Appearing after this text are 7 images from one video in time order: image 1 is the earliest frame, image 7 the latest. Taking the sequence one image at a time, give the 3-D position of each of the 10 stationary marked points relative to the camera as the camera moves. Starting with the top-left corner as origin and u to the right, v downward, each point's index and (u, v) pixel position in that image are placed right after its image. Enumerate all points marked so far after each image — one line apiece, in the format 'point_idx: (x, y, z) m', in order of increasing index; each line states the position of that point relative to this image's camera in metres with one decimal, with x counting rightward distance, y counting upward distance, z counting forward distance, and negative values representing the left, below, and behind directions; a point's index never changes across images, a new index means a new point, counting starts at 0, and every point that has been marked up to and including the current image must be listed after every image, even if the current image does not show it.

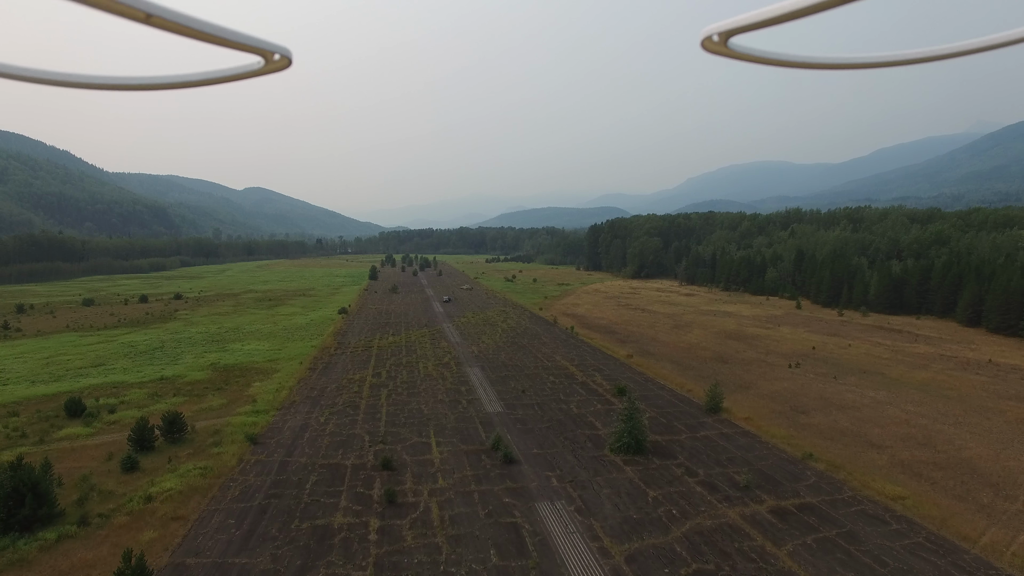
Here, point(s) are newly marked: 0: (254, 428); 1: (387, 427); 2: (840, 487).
0: (-6.5, -3.5, +16.9) m
1: (-3.2, -3.6, +17.3) m
2: (+6.3, -3.8, +12.9) m
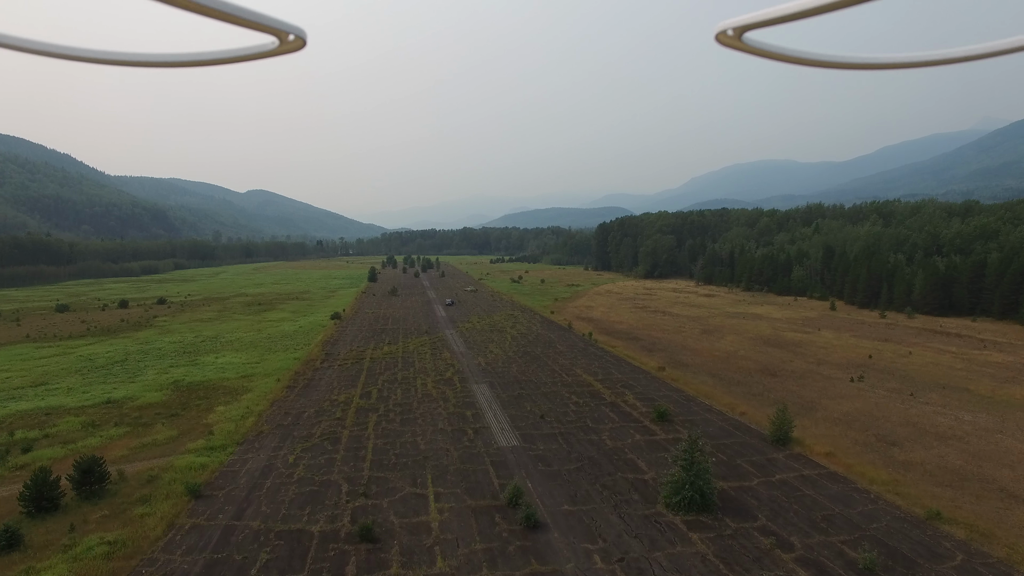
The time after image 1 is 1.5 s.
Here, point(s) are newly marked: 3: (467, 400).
0: (-6.1, -3.7, +13.2) m
1: (-2.8, -3.7, +13.5) m
2: (+6.7, -3.8, +9.1) m
3: (-1.3, -3.3, +19.6) m
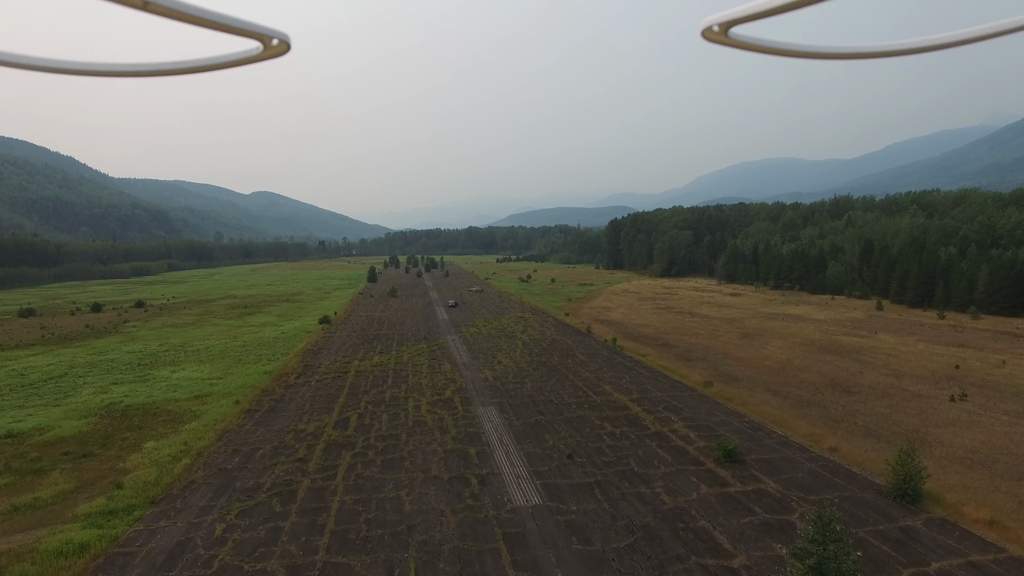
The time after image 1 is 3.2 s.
0: (-5.8, -3.6, +8.9) m
1: (-2.5, -3.7, +9.2) m
2: (+7.0, -3.7, +4.7) m
3: (-0.9, -3.3, +15.3) m
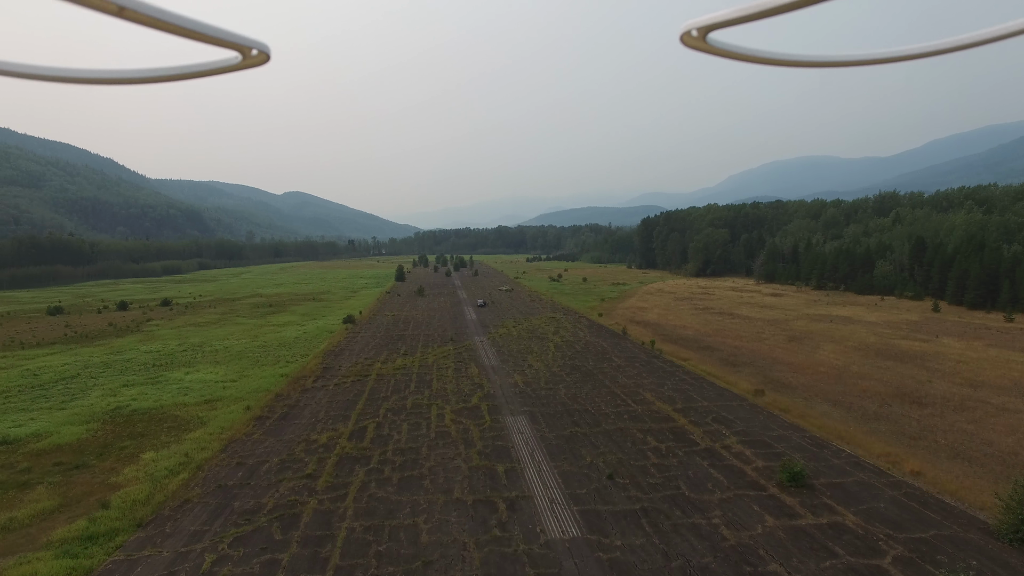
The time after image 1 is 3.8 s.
0: (-5.4, -3.6, +7.7) m
1: (-2.1, -3.6, +7.8) m
2: (+7.2, -3.7, +2.9) m
3: (-0.3, -3.2, +13.8) m
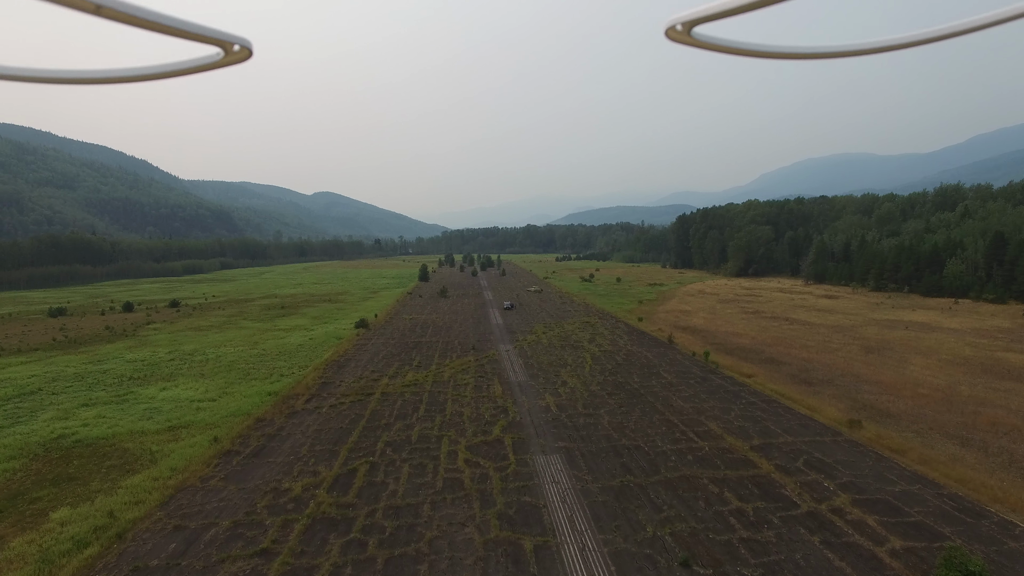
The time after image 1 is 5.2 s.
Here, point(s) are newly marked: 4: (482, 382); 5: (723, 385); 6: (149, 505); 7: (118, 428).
0: (-5.2, -3.6, +4.4) m
1: (-1.9, -3.7, +4.4) m
2: (+7.2, -3.8, -0.9) m
3: (+0.2, -3.3, +10.3) m
4: (-0.8, -2.6, +18.6) m
5: (+5.8, -2.6, +18.2) m
6: (-5.5, -3.3, +10.2) m
7: (-8.6, -3.0, +14.5) m
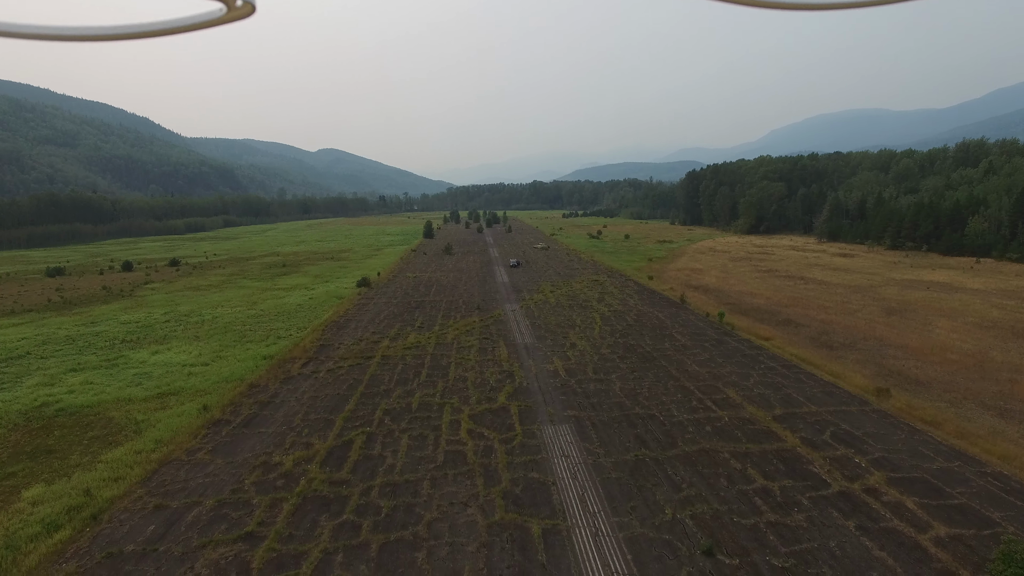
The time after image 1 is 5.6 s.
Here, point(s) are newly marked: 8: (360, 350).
0: (-5.2, -3.4, +3.7) m
1: (-1.9, -3.5, +3.8) m
2: (+7.2, -4.0, -1.6) m
3: (+0.3, -2.7, +9.6) m
4: (-0.7, -1.5, +17.8) m
5: (+5.9, -1.6, +17.4) m
6: (-5.4, -2.7, +9.5) m
7: (-8.4, -2.2, +13.8) m
8: (-4.0, -1.6, +17.5) m
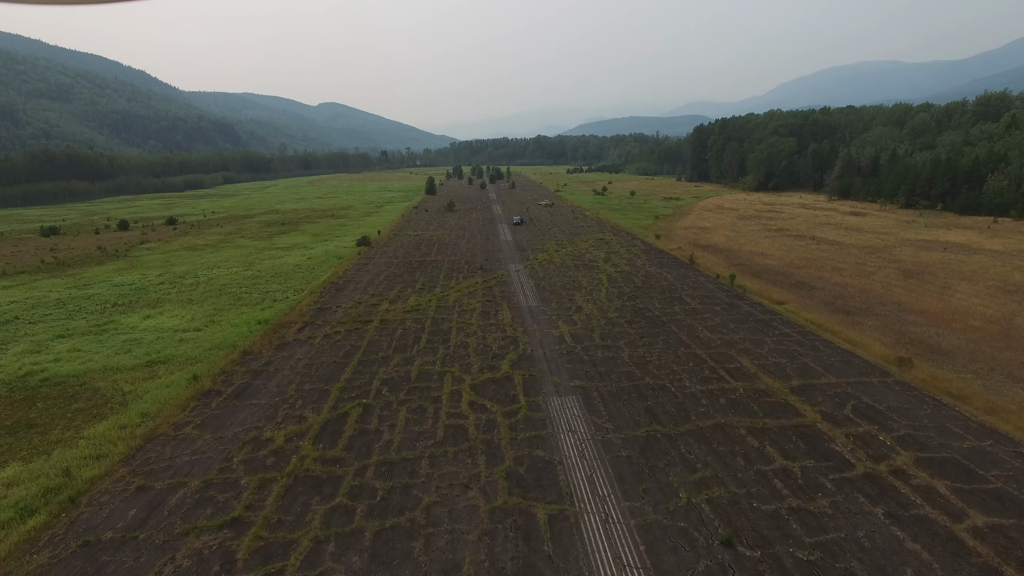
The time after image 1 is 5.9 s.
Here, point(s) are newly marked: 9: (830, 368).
0: (-5.1, -3.4, +3.3) m
1: (-1.8, -3.4, +3.3) m
2: (+7.2, -4.3, -2.1) m
3: (+0.4, -2.3, +9.0) m
4: (-0.6, -0.5, +17.2) m
5: (+6.0, -0.6, +16.7) m
6: (-5.4, -2.3, +9.0) m
7: (-8.3, -1.5, +13.3) m
8: (-3.9, -0.6, +16.9) m
9: (+6.0, -1.5, +12.6) m
